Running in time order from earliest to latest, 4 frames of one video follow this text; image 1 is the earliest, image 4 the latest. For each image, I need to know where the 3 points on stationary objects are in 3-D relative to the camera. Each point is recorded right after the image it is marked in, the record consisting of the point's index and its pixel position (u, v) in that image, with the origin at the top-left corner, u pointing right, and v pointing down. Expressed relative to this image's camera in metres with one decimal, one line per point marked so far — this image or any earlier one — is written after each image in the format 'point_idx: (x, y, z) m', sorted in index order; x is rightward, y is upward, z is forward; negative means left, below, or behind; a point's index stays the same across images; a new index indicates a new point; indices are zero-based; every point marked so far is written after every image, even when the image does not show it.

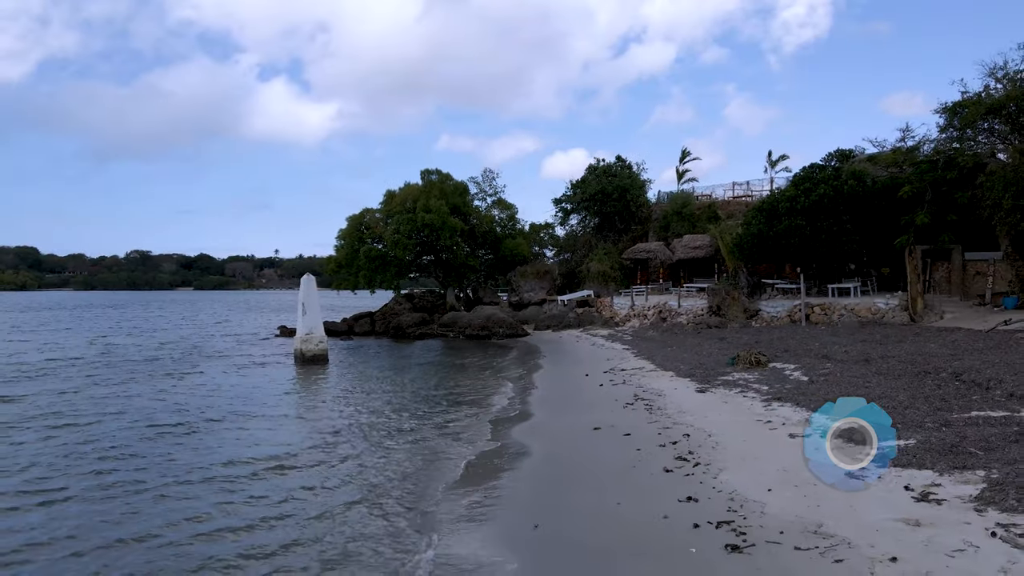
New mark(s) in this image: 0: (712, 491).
0: (+2.3, -2.4, +7.2) m
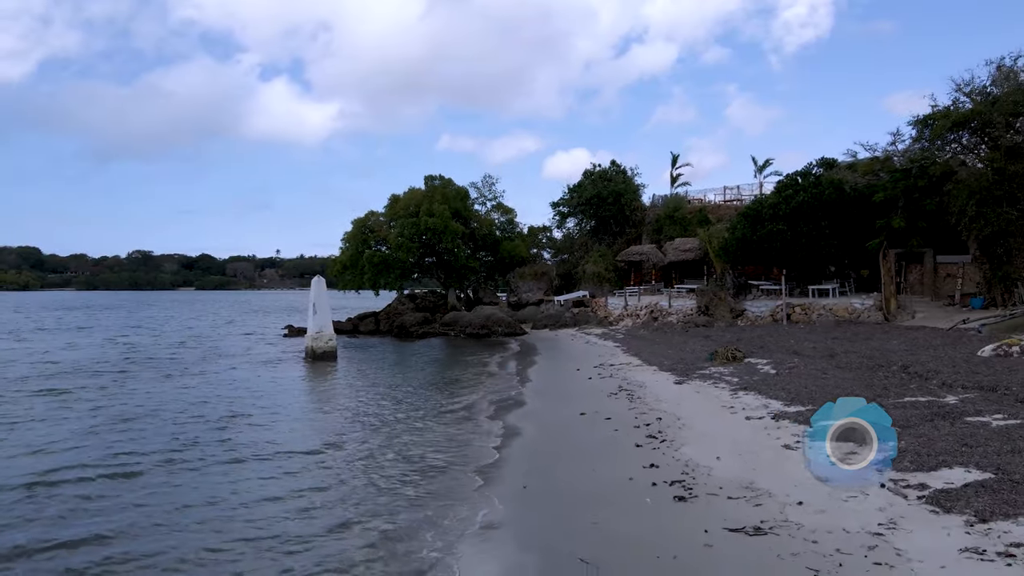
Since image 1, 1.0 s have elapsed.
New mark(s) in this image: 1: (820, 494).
0: (+2.2, -2.4, +8.6) m
1: (+3.4, -2.3, +6.8) m
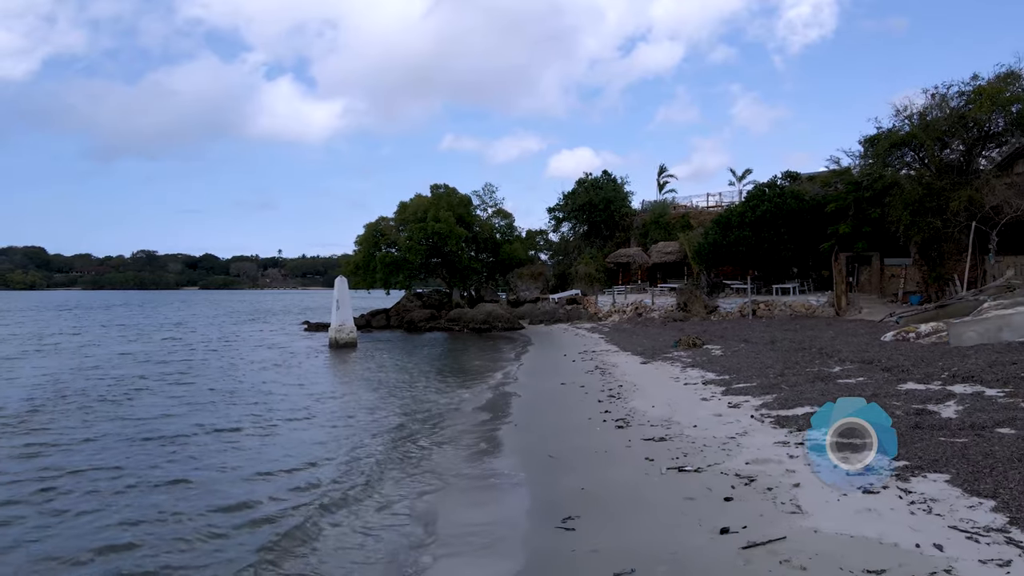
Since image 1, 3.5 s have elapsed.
0: (+2.1, -2.4, +12.0) m
1: (+3.3, -2.2, +10.2) m
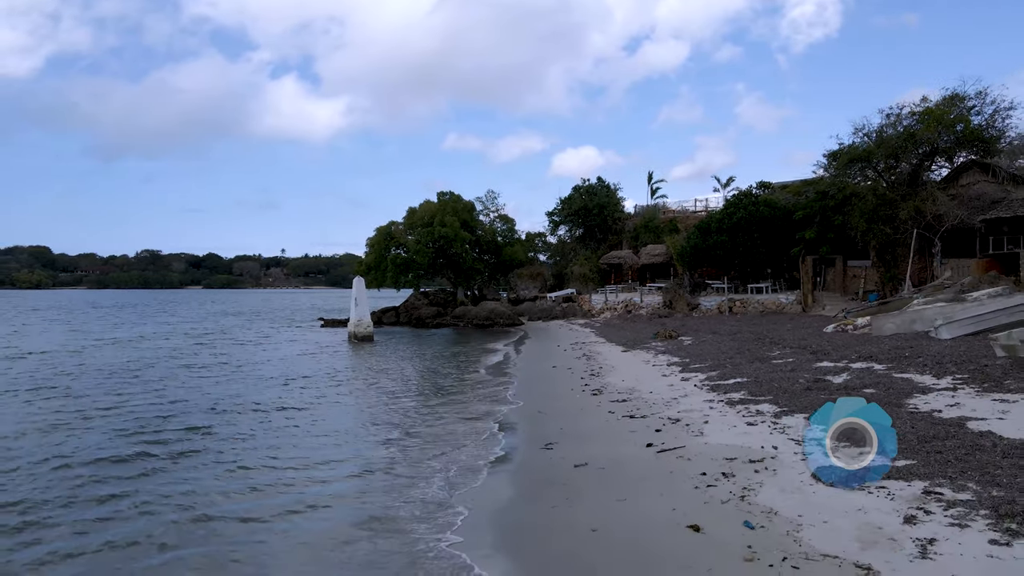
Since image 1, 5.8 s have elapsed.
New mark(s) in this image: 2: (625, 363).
0: (+2.1, -2.3, +15.2) m
1: (+3.3, -2.2, +13.4) m
2: (+3.4, -2.2, +18.1) m
